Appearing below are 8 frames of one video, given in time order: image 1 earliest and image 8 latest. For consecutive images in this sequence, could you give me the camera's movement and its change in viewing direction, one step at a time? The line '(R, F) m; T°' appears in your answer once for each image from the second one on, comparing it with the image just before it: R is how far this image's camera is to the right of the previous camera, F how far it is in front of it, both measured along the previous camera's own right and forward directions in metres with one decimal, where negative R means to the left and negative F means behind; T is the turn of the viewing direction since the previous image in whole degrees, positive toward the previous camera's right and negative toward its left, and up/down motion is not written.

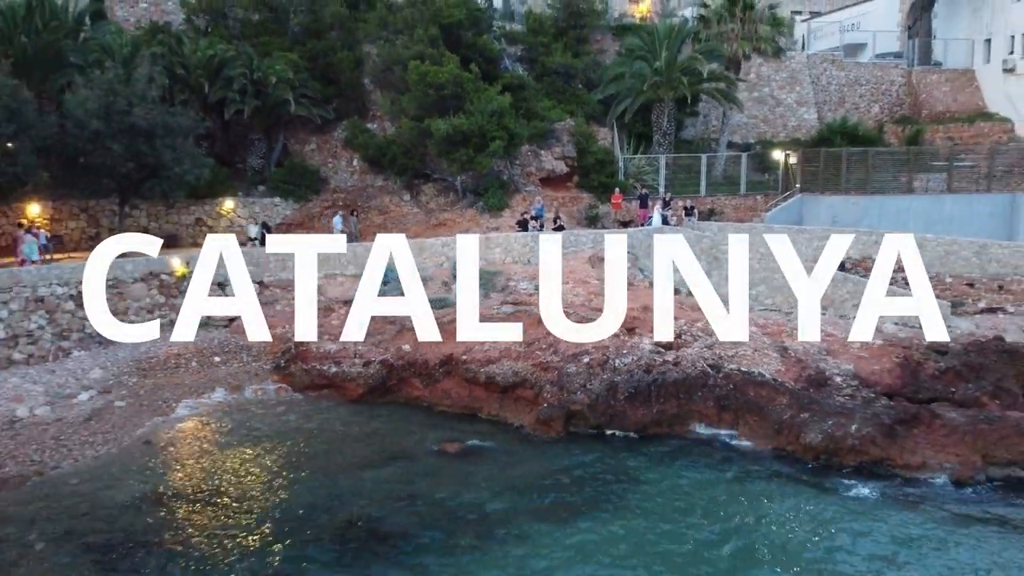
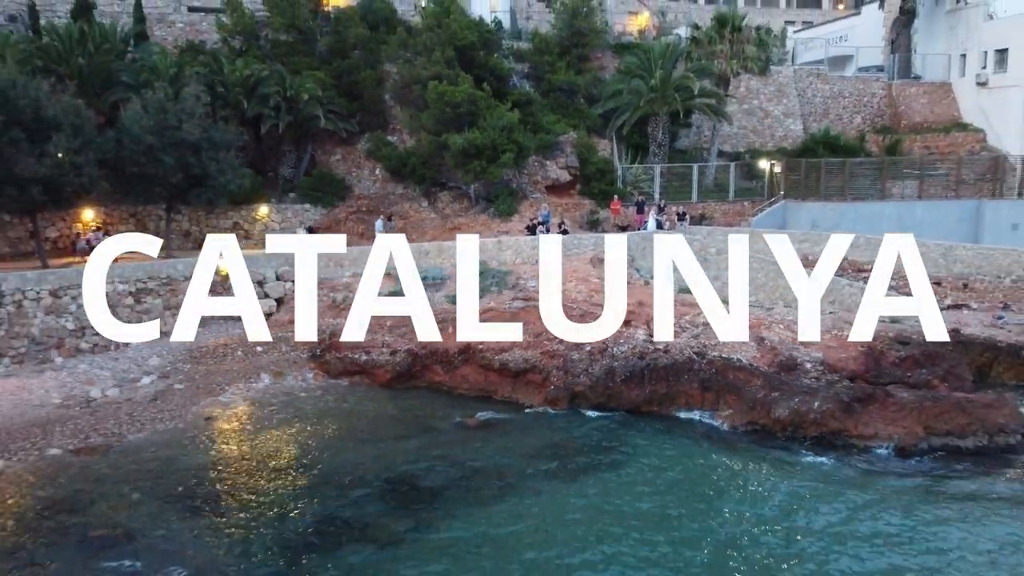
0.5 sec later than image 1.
(-0.2, -2.3) m; 0°
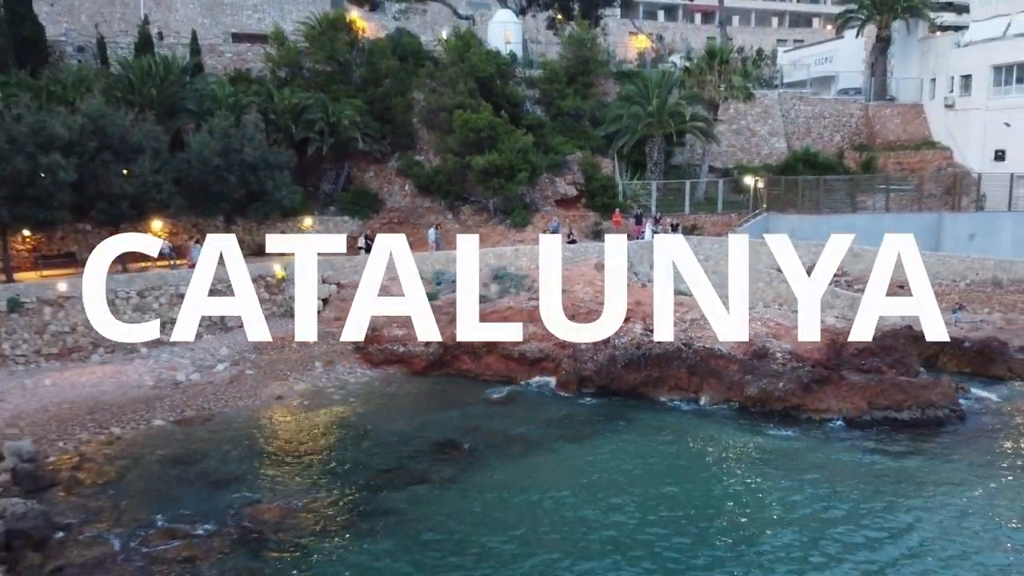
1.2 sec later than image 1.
(-0.4, -3.4) m; 0°
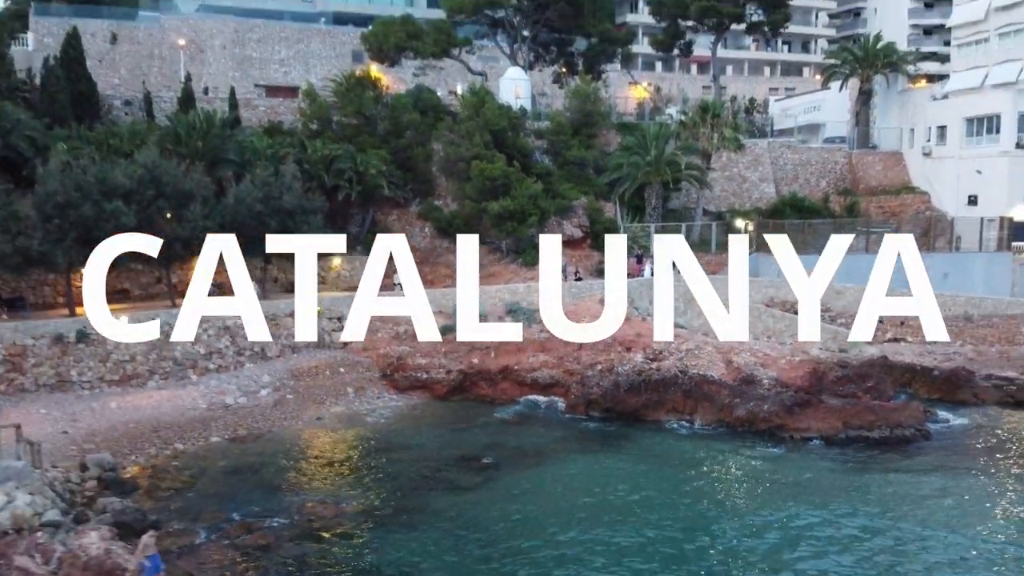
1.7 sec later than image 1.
(-0.4, -2.6) m; 0°
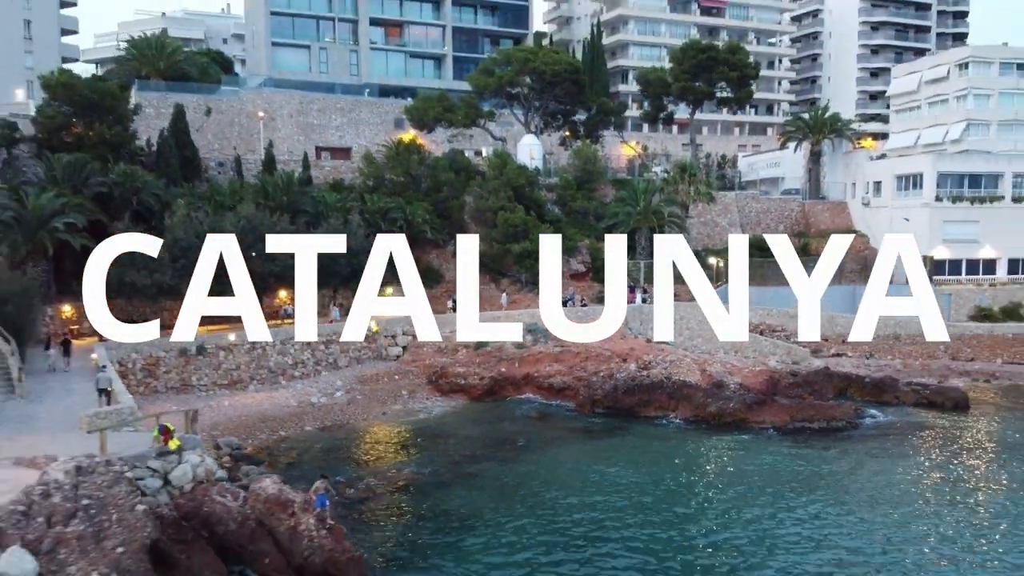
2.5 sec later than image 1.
(-1.3, -7.2) m; +1°
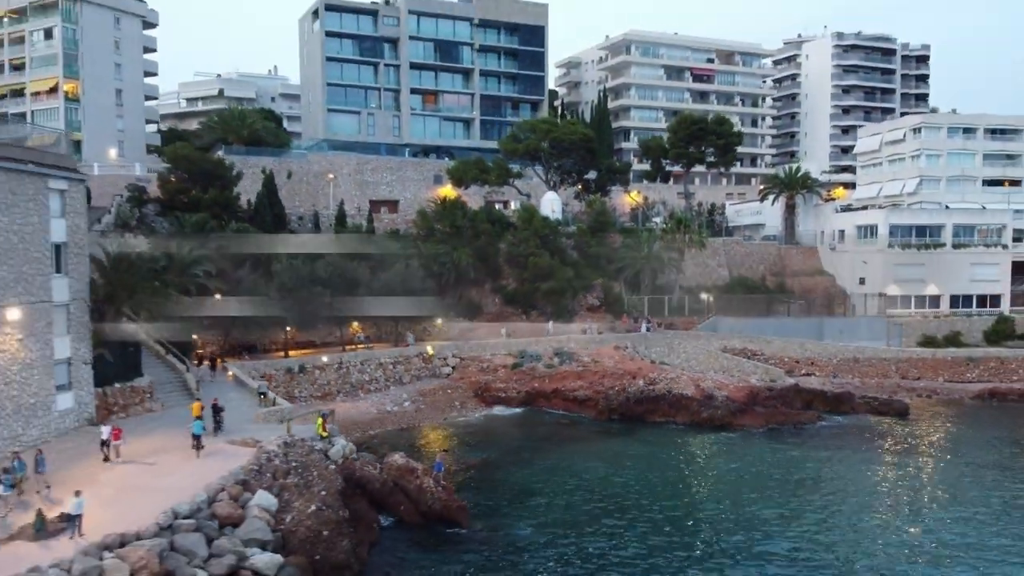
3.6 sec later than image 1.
(-1.7, -8.3) m; 0°
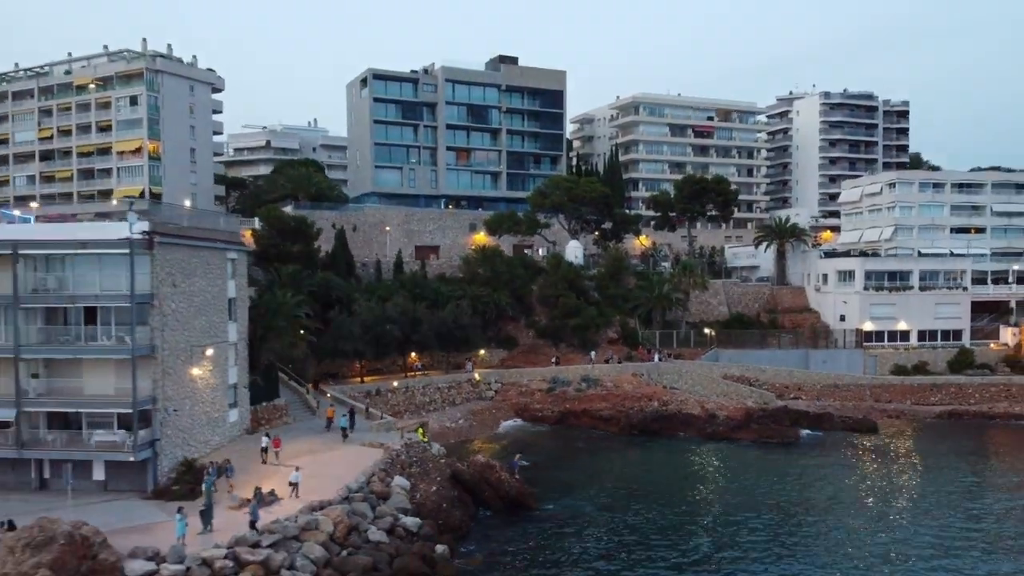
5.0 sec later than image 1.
(-2.0, -8.6) m; 0°
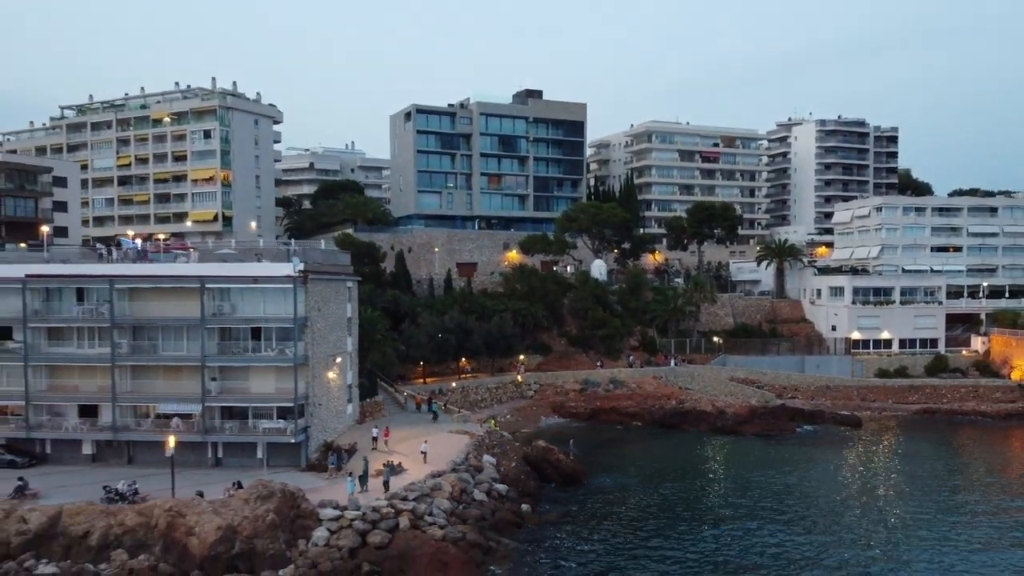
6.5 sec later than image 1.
(-2.6, -9.1) m; 0°
